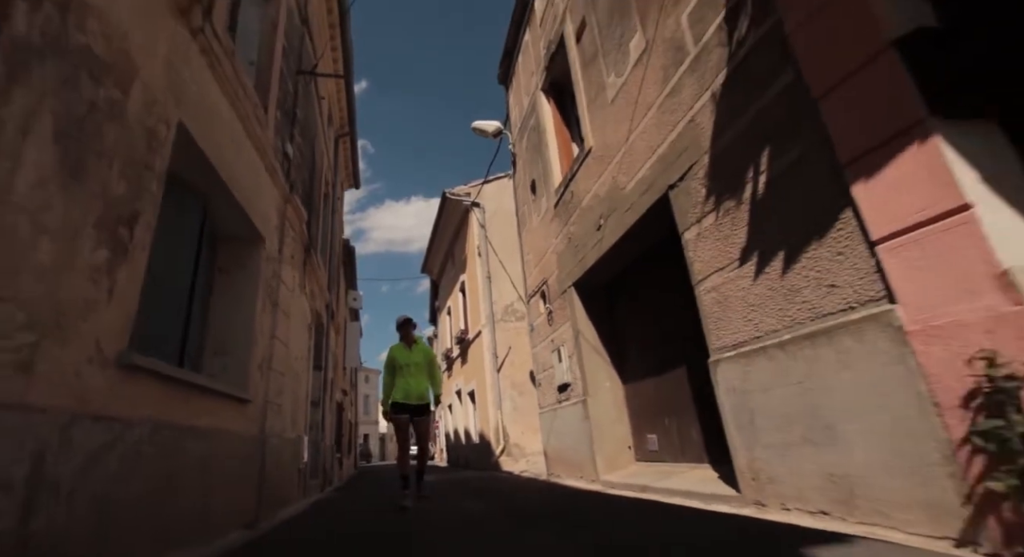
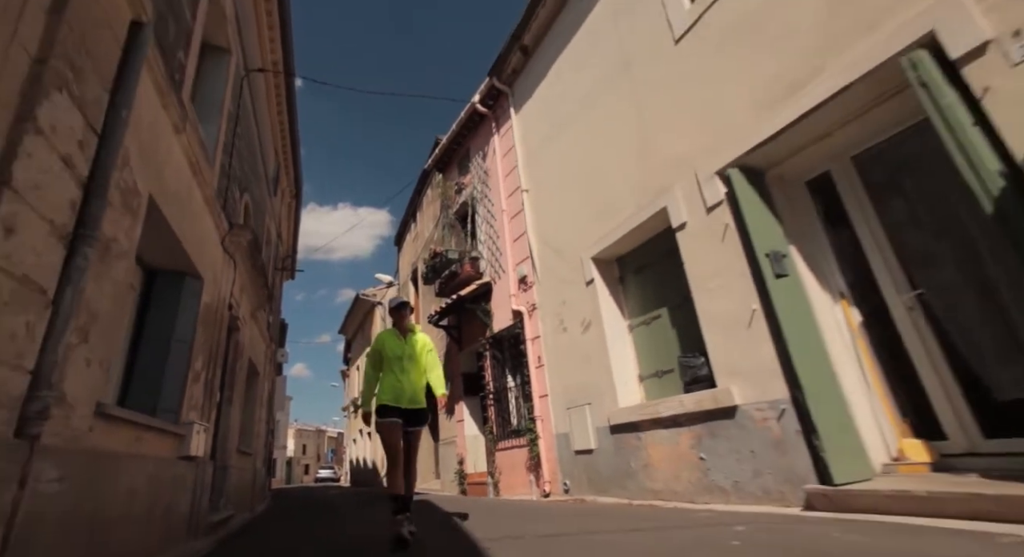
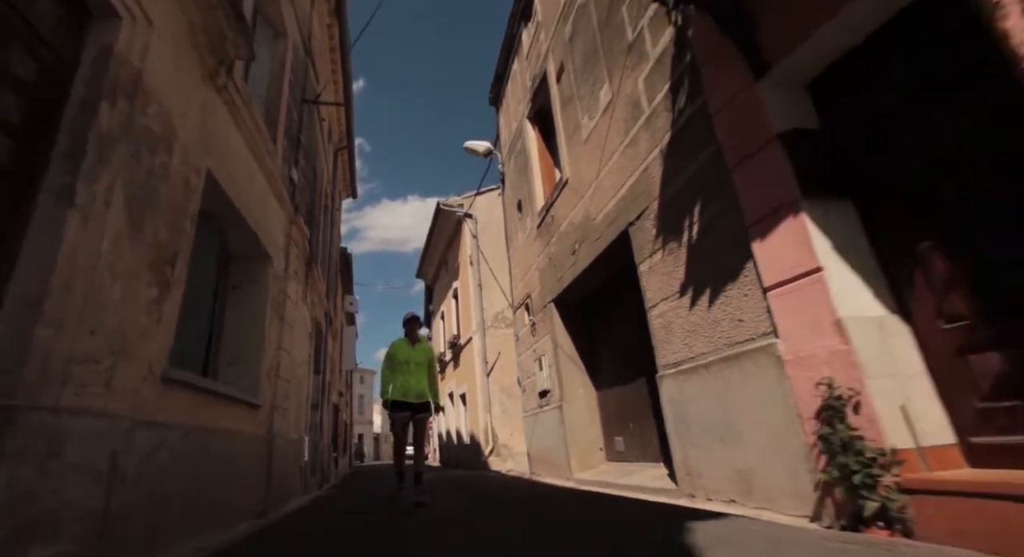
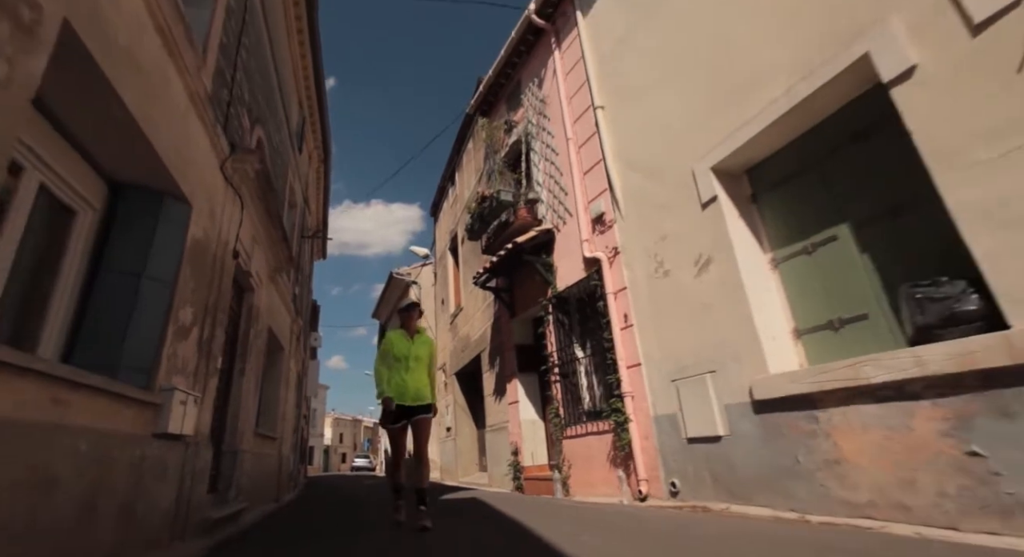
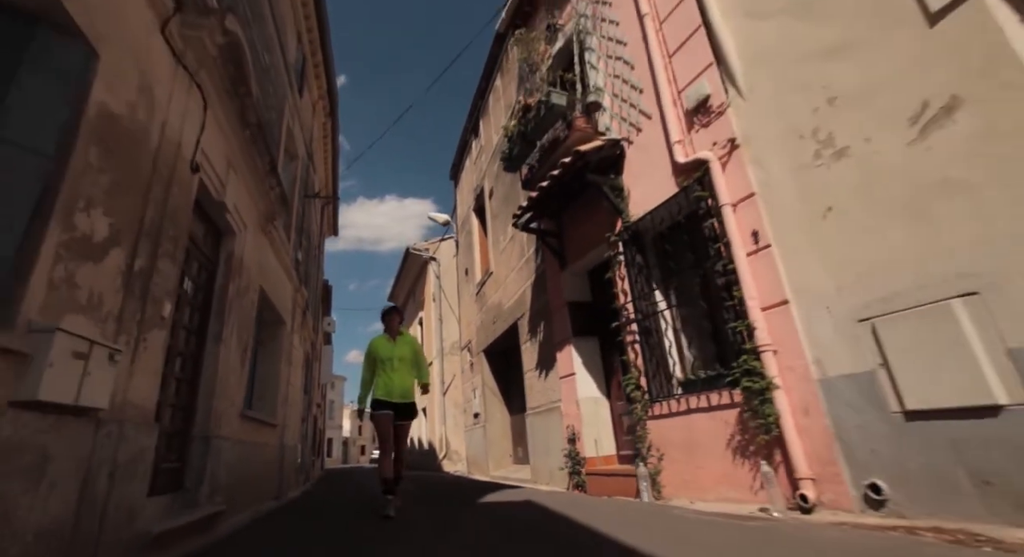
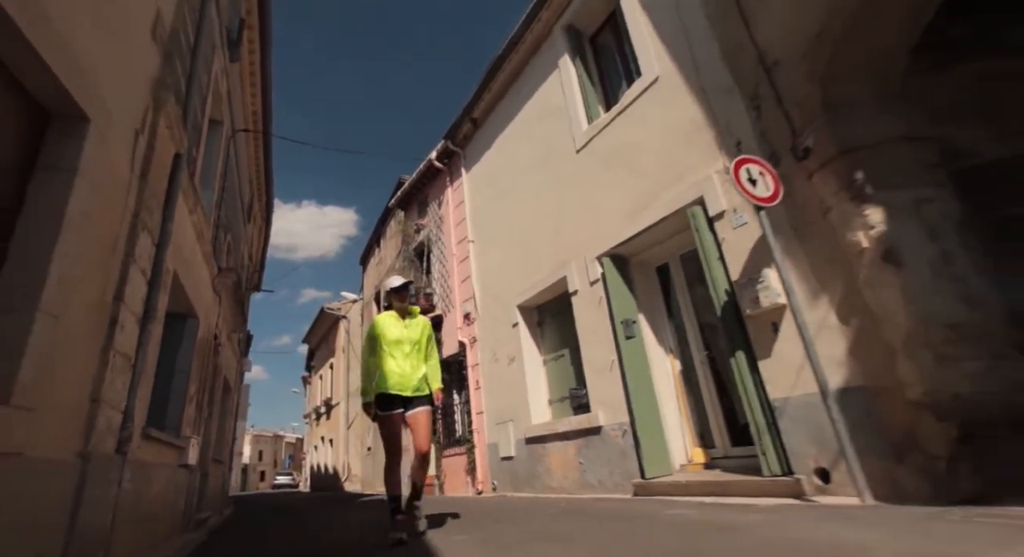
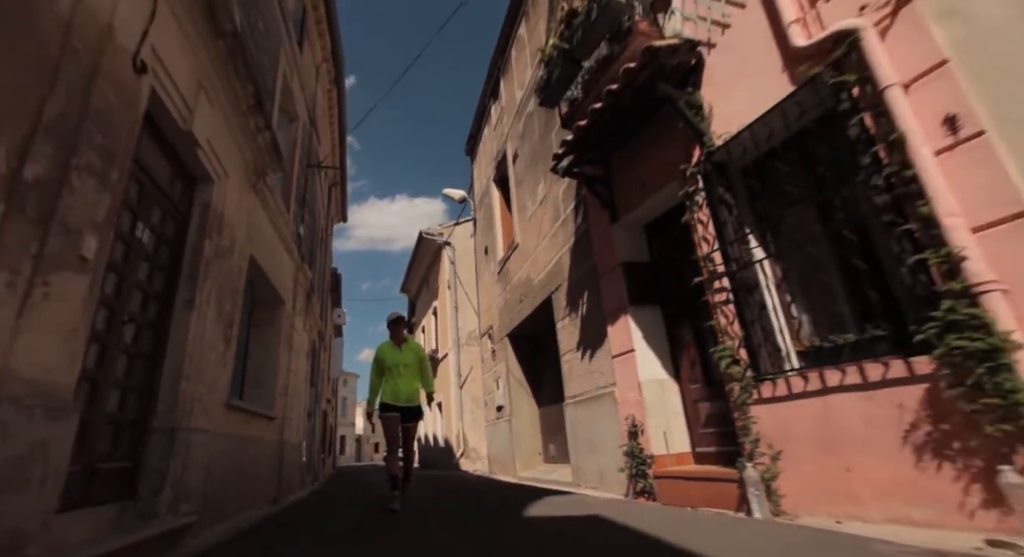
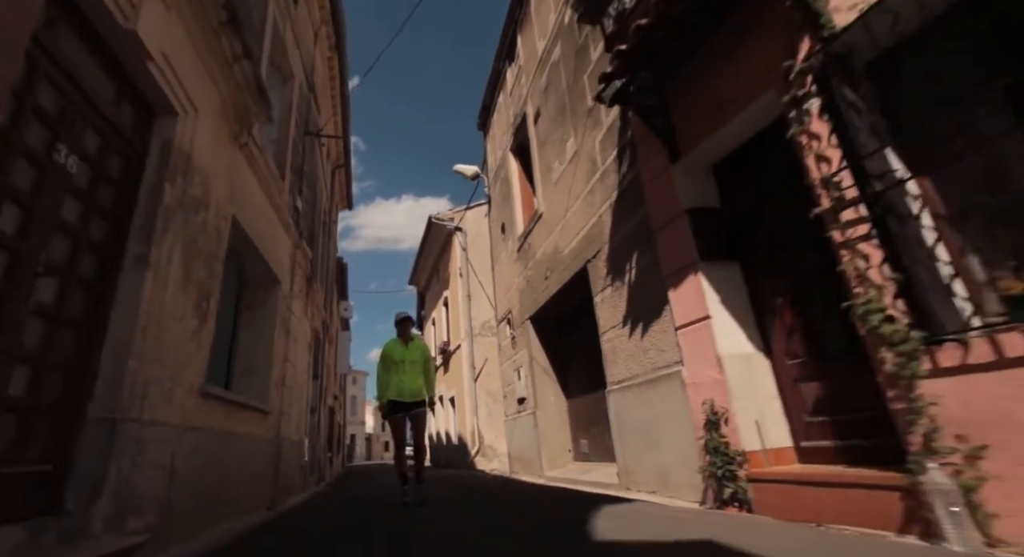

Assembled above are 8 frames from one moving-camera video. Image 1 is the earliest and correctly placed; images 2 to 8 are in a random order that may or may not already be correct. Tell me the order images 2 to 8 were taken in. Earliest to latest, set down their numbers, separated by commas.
3, 8, 7, 5, 4, 2, 6
